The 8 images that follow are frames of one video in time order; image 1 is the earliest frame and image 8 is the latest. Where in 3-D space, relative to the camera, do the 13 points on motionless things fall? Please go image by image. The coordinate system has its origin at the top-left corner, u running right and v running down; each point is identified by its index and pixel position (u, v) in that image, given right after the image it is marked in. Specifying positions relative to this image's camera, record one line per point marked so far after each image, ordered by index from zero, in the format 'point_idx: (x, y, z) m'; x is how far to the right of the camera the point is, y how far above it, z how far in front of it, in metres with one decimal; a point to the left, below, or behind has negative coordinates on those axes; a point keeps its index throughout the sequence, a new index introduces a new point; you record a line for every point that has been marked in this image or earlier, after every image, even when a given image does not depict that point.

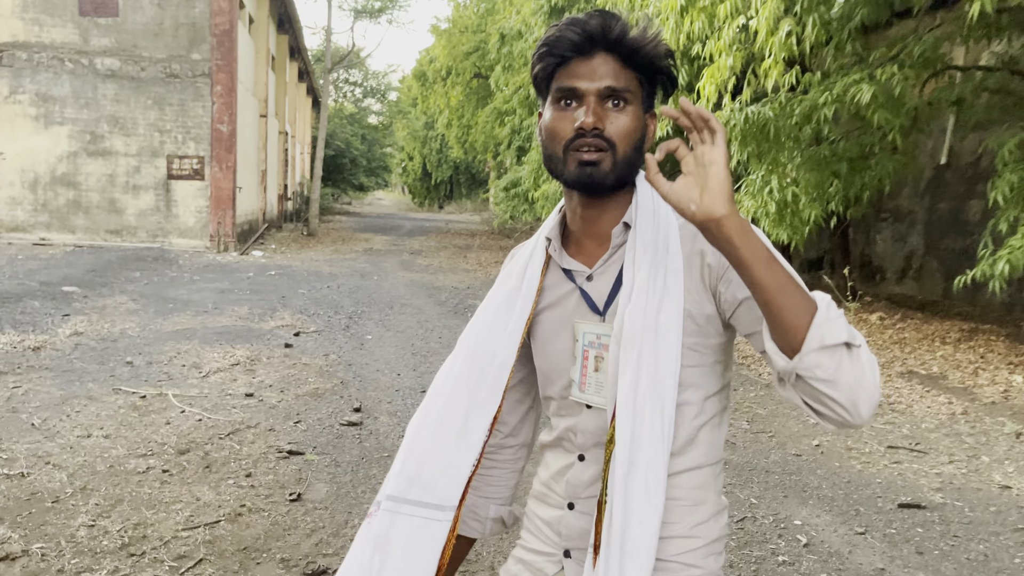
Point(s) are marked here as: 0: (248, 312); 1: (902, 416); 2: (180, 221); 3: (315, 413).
0: (-2.5, -0.2, +7.8) m
1: (+2.4, -0.8, +4.9) m
2: (-5.9, +1.2, +14.5) m
3: (-1.1, -0.7, +4.5) m
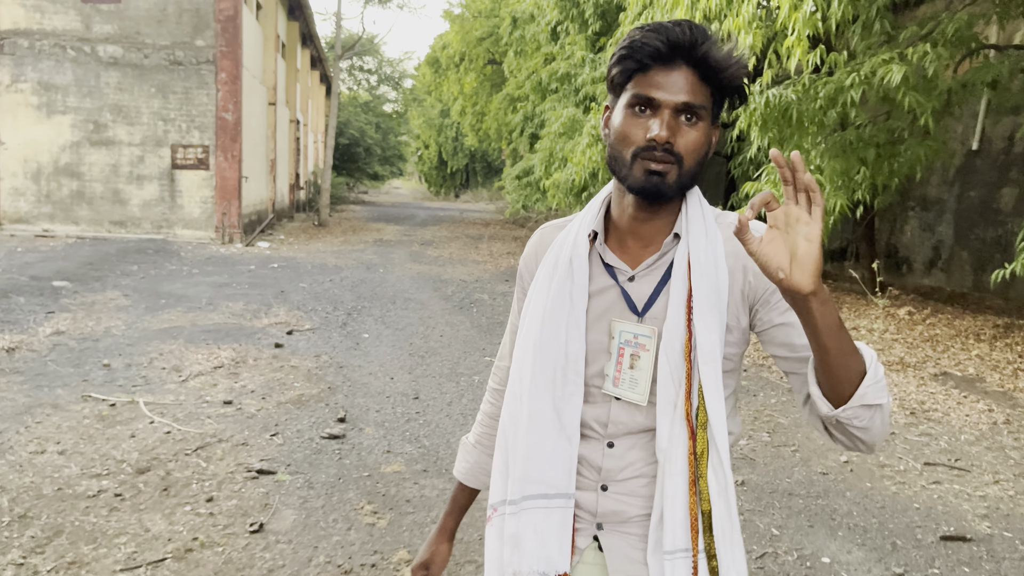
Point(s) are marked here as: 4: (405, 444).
0: (-2.5, -0.2, +7.4) m
1: (+2.4, -0.8, +4.5) m
2: (-5.7, +1.3, +14.3) m
3: (-1.1, -0.7, +4.2) m
4: (-0.5, -0.8, +3.9) m
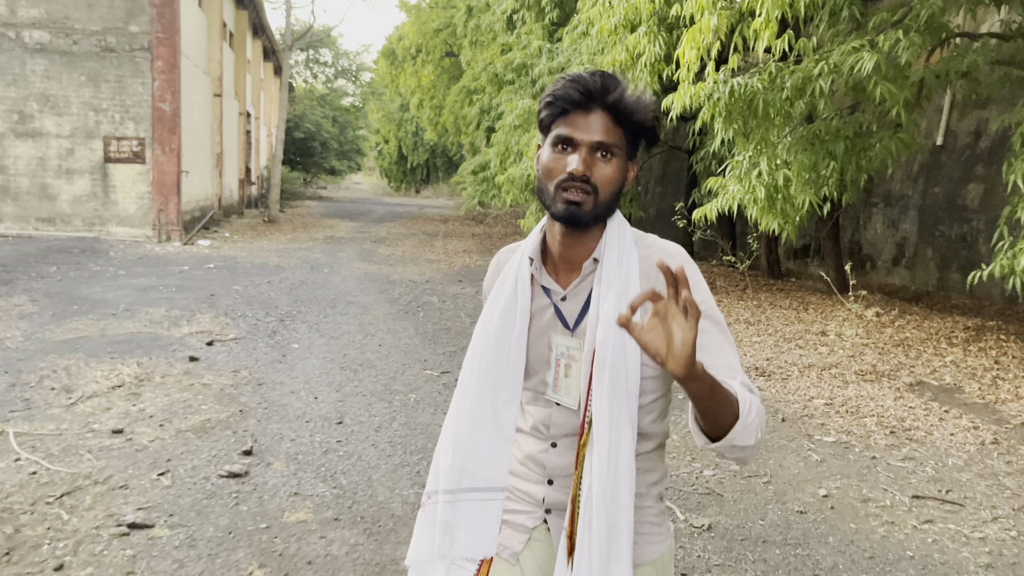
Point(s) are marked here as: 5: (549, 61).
0: (-2.9, -0.2, +6.8) m
1: (+2.0, -0.8, +4.1) m
2: (-6.4, +1.3, +13.4) m
3: (-1.4, -0.7, +3.6) m
4: (-0.8, -0.8, +3.4) m
5: (+0.5, +3.1, +11.3) m
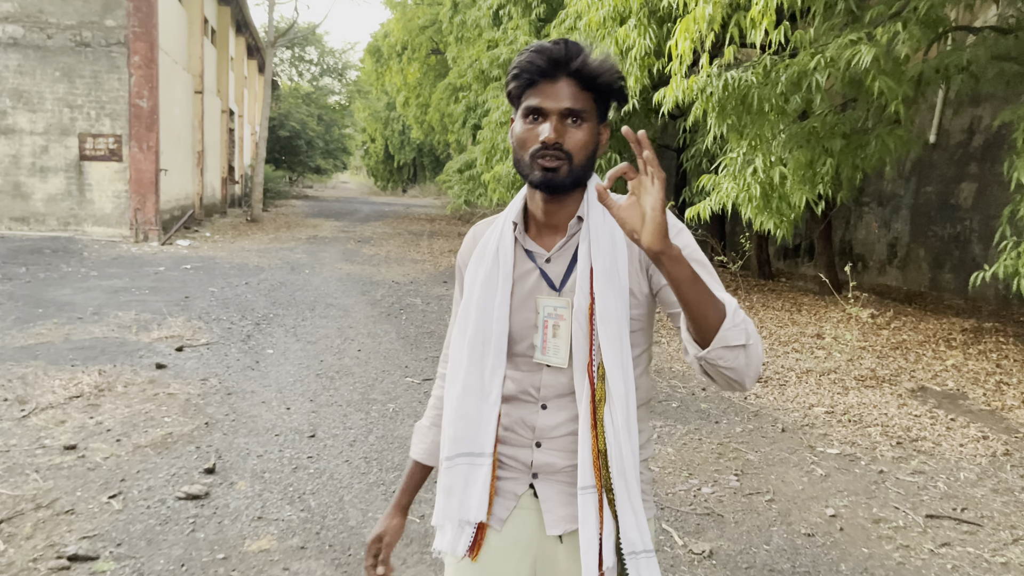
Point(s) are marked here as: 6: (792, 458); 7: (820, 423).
0: (-3.0, -0.2, +6.5) m
1: (+2.0, -0.8, +3.8) m
2: (-6.6, +1.3, +13.1) m
3: (-1.5, -0.8, +3.3) m
4: (-0.9, -0.8, +3.1) m
5: (+0.3, +3.1, +11.1) m
6: (+1.3, -0.8, +3.9) m
7: (+1.6, -0.7, +4.4) m
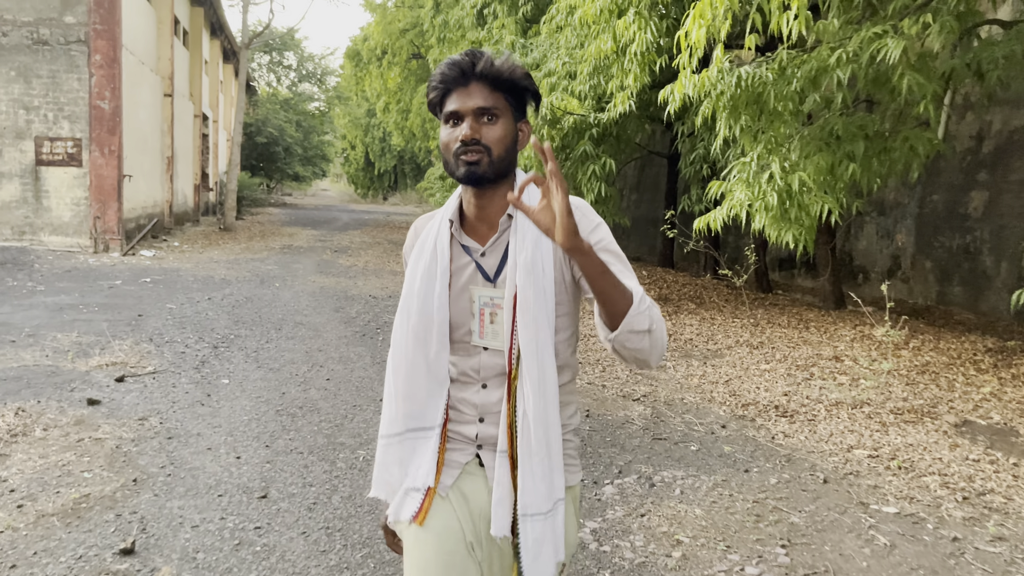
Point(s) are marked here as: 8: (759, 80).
0: (-3.1, -0.4, +5.7) m
1: (+1.9, -0.9, +3.2) m
2: (-6.9, +1.1, +12.3) m
3: (-1.5, -0.9, +2.6) m
4: (-0.9, -0.9, +2.4) m
5: (+0.1, +2.9, +10.4) m
6: (+1.3, -0.9, +3.2) m
7: (+1.6, -0.8, +3.7) m
8: (+1.7, +1.4, +5.5) m
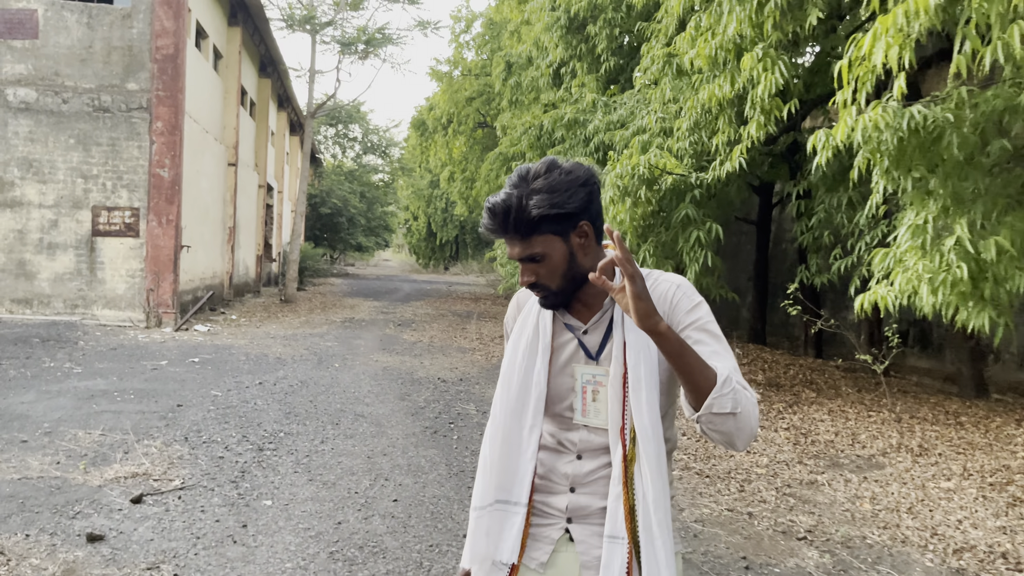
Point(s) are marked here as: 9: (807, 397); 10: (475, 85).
0: (-2.5, -0.9, +4.8) m
1: (+2.4, -1.2, +1.9) m
2: (-5.8, 0.0, +11.7) m
3: (-1.1, -1.1, +1.5) m
4: (-0.5, -1.2, +1.3) m
5: (+1.1, +2.0, +9.5) m
6: (+1.7, -1.2, +1.9) m
7: (+2.1, -1.2, +2.4) m
8: (+2.3, +0.9, +4.4) m
9: (+2.8, -1.0, +7.7) m
10: (-0.9, +4.8, +19.3) m
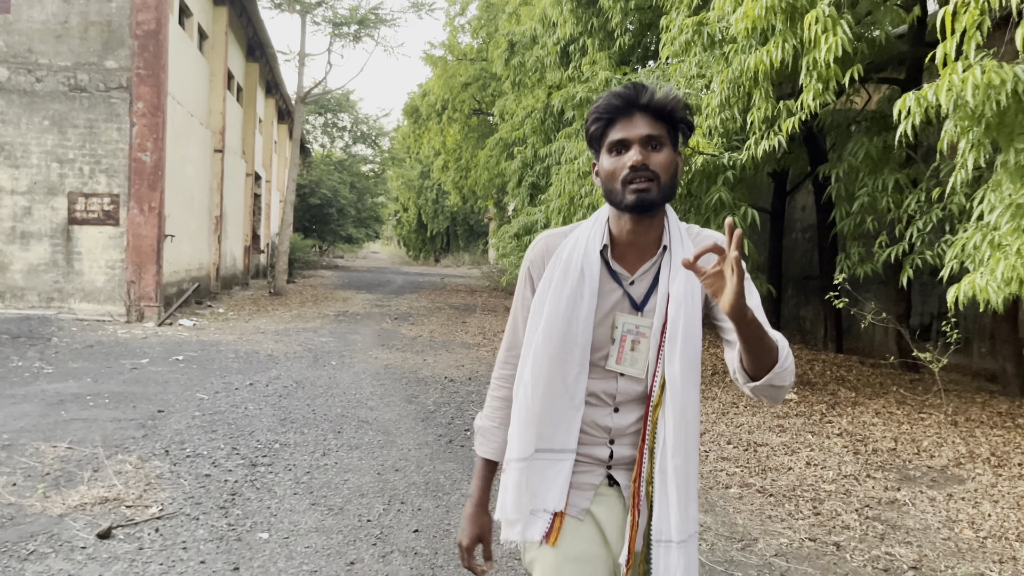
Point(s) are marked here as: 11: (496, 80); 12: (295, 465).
0: (-2.3, -0.9, +4.1) m
1: (+2.6, -1.2, +1.3) m
2: (-5.7, +0.1, +10.9) m
3: (-0.9, -1.1, +0.9) m
4: (-0.3, -1.1, +0.6) m
5: (+1.2, +2.1, +8.9) m
6: (+1.9, -1.2, +1.3) m
7: (+2.3, -1.2, +1.8) m
8: (+2.4, +0.9, +3.7) m
9: (+2.9, -1.0, +7.1) m
10: (-0.9, +5.0, +18.6) m
11: (-0.4, +4.7, +18.4) m
12: (-1.1, -0.9, +4.3) m
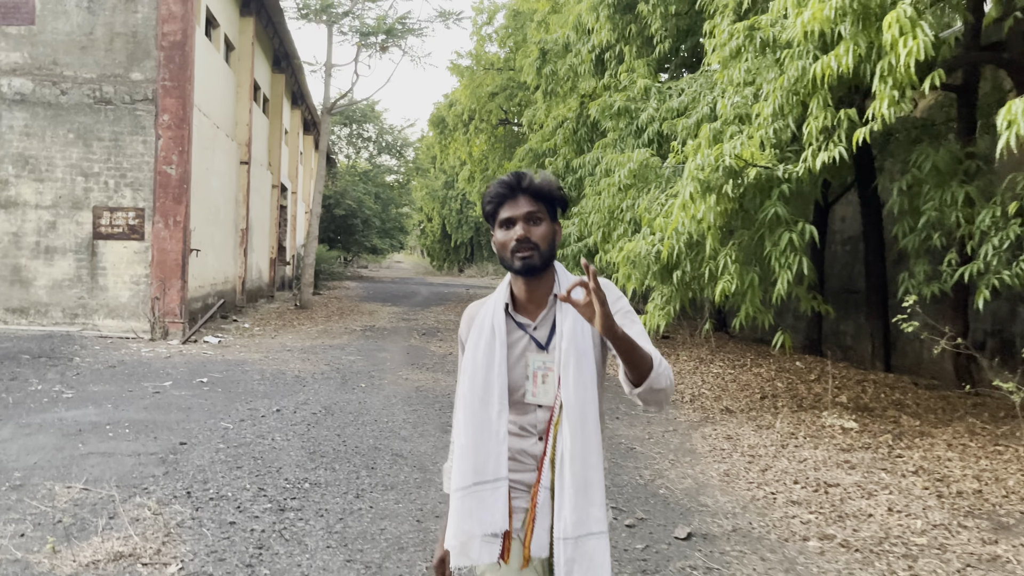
0: (-2.0, -1.0, +3.8) m
1: (+2.8, -1.3, +0.8) m
2: (-5.3, -0.1, +10.7) m
3: (-0.7, -1.2, +0.5) m
4: (-0.1, -1.2, +0.2) m
5: (+1.6, +1.9, +8.5) m
6: (+2.1, -1.3, +0.9) m
7: (+2.5, -1.3, +1.4) m
8: (+2.7, +0.8, +3.3) m
9: (+3.2, -1.1, +6.7) m
10: (-0.3, +4.7, +18.3) m
11: (+0.3, +4.4, +18.1) m
12: (-0.9, -1.1, +3.9) m
